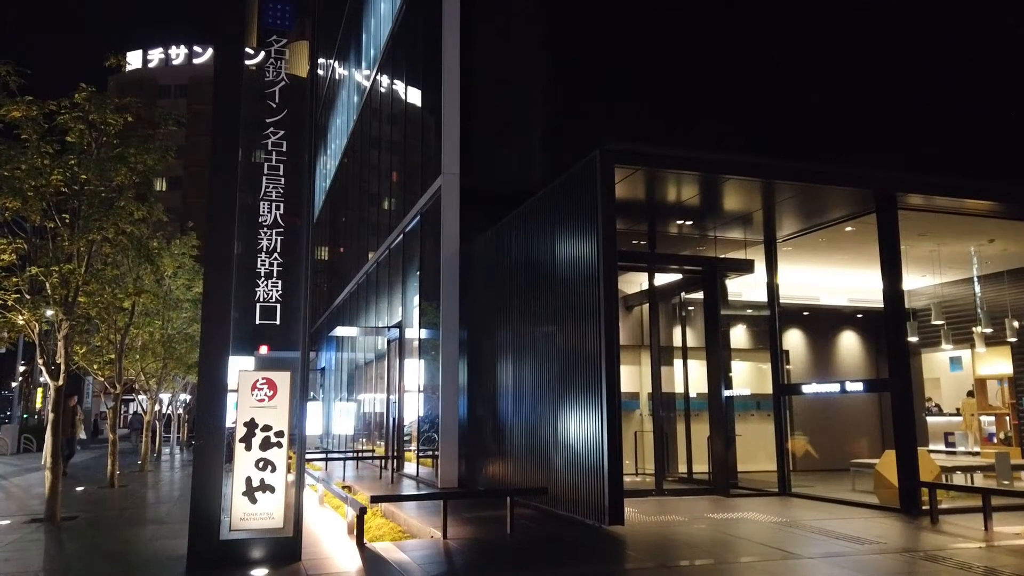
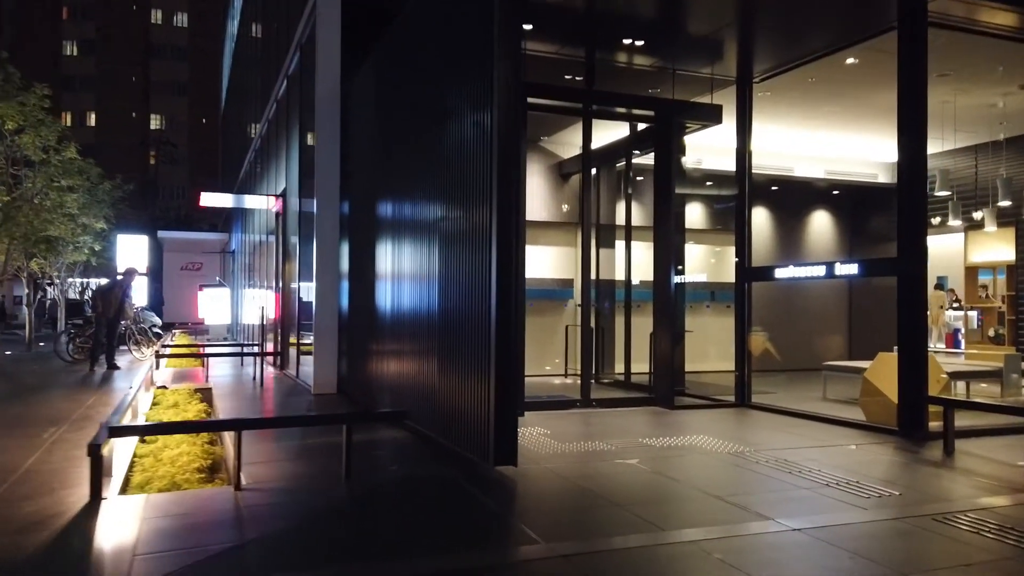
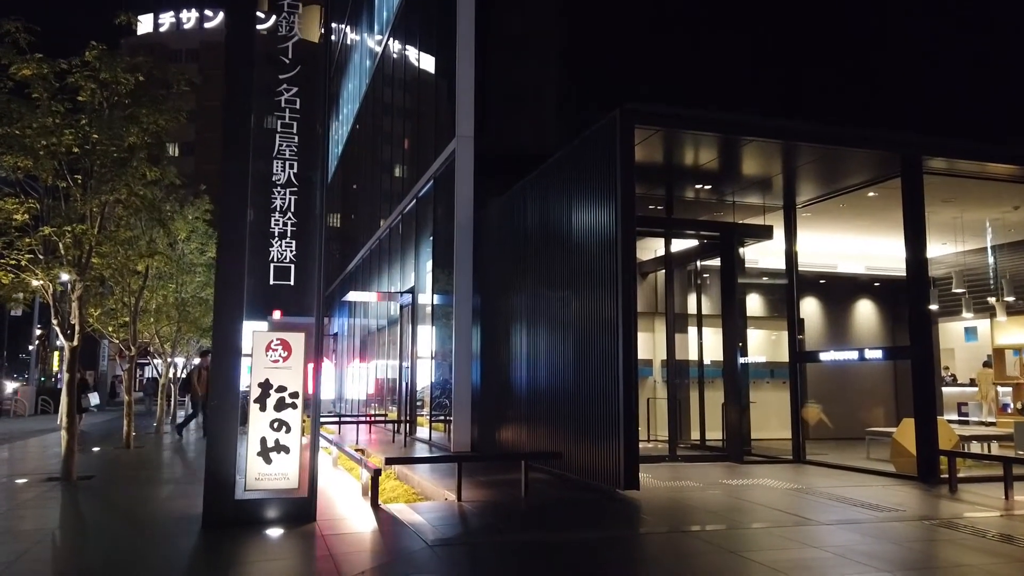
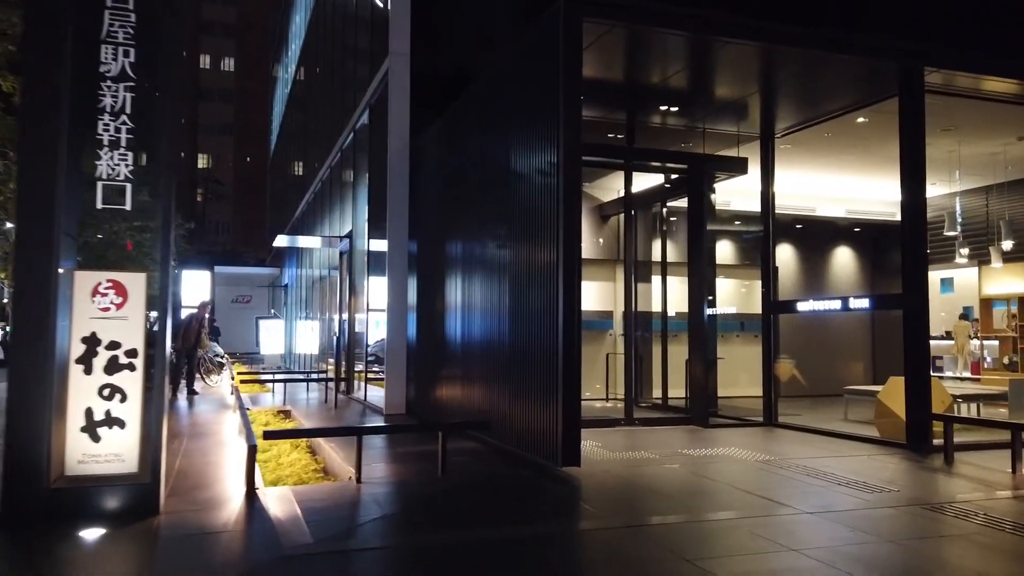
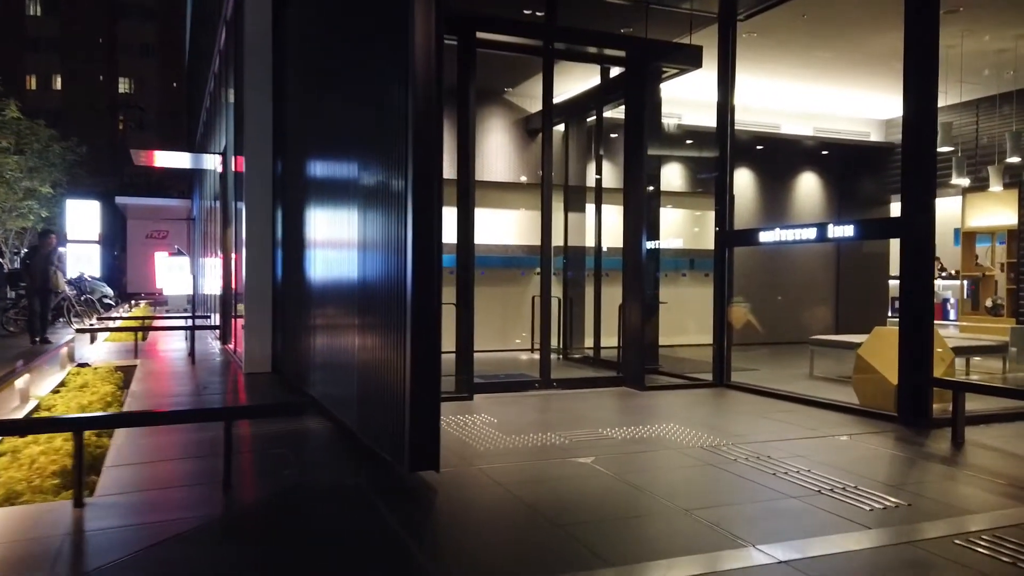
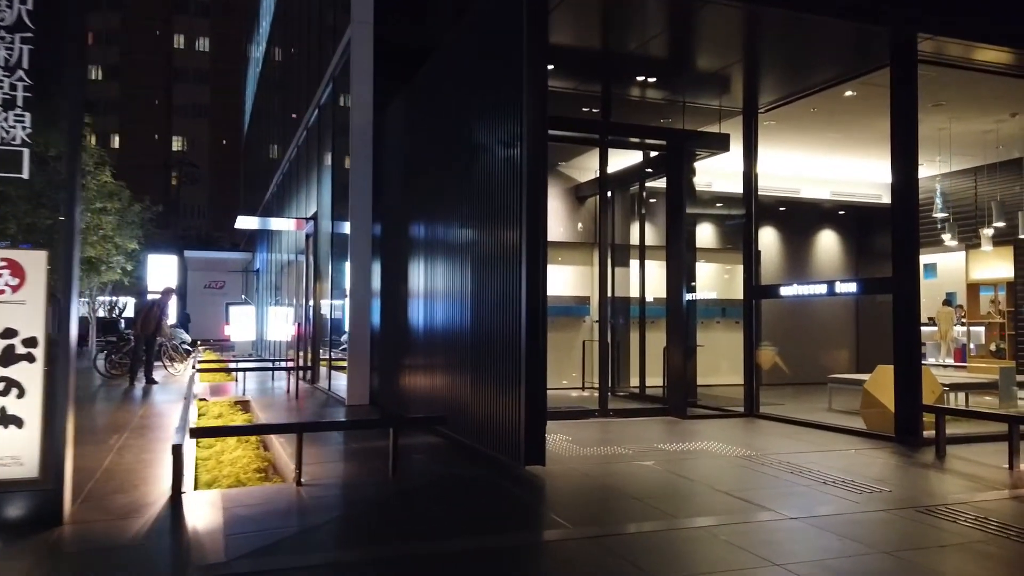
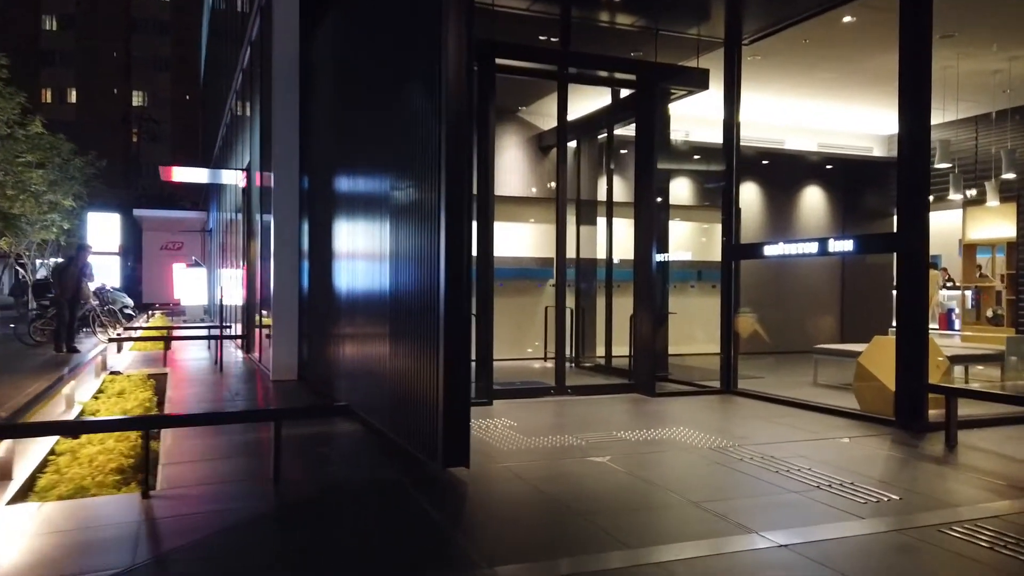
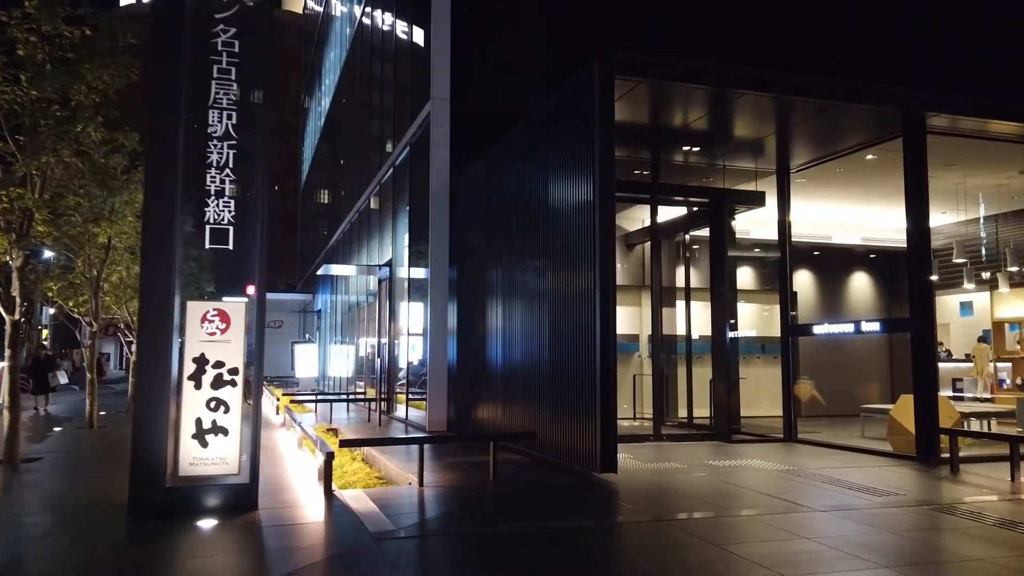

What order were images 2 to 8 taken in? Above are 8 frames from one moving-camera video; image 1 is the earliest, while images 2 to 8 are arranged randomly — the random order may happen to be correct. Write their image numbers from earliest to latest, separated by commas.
3, 8, 4, 6, 2, 7, 5
